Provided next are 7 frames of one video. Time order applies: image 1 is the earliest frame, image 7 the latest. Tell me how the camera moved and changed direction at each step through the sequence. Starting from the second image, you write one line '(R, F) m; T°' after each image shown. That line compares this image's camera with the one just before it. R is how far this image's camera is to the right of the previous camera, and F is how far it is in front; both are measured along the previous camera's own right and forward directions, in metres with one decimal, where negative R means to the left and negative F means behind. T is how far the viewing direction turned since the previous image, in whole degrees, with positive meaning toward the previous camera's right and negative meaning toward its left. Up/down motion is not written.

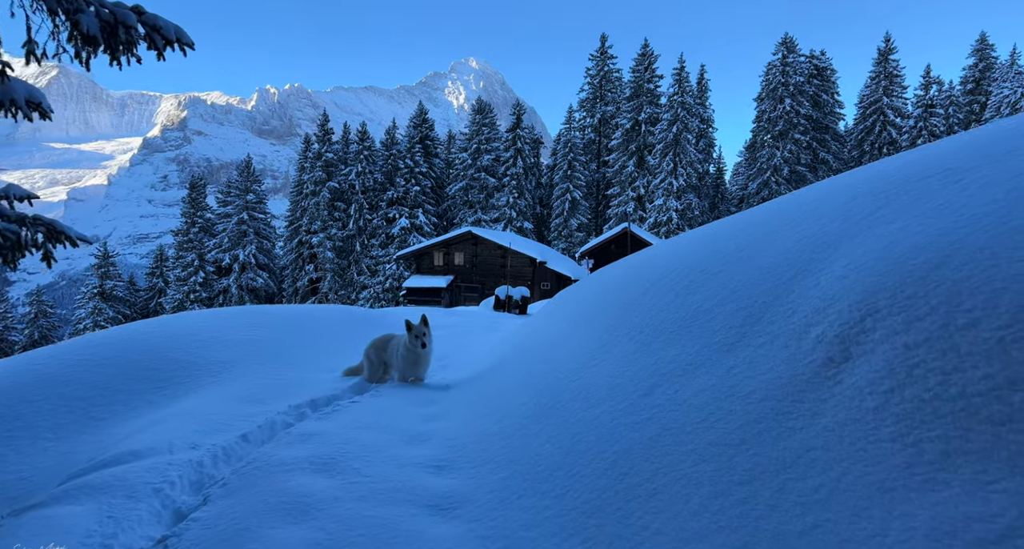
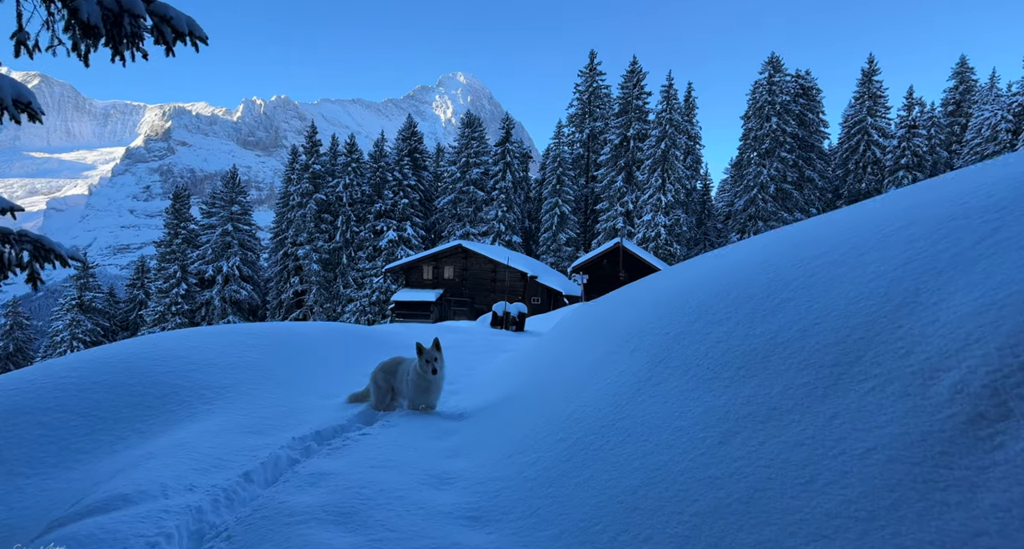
(-0.4, +0.5) m; +1°
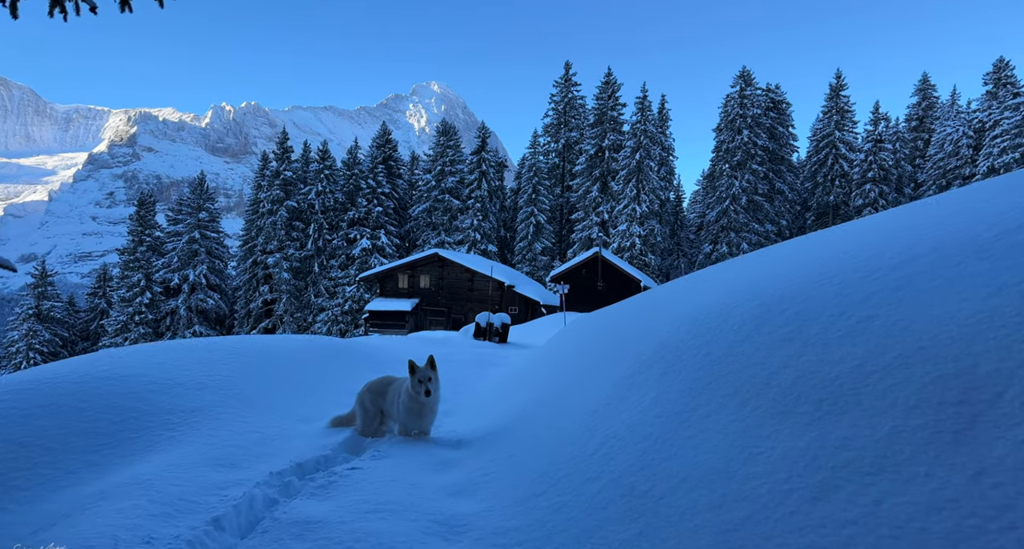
(-0.3, +0.7) m; +2°
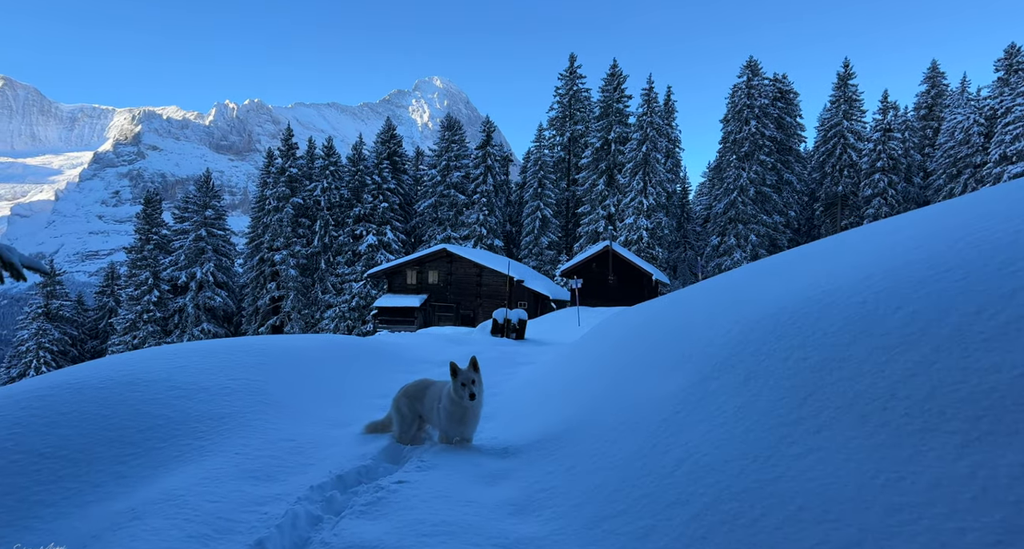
(-0.4, +0.4) m; 0°
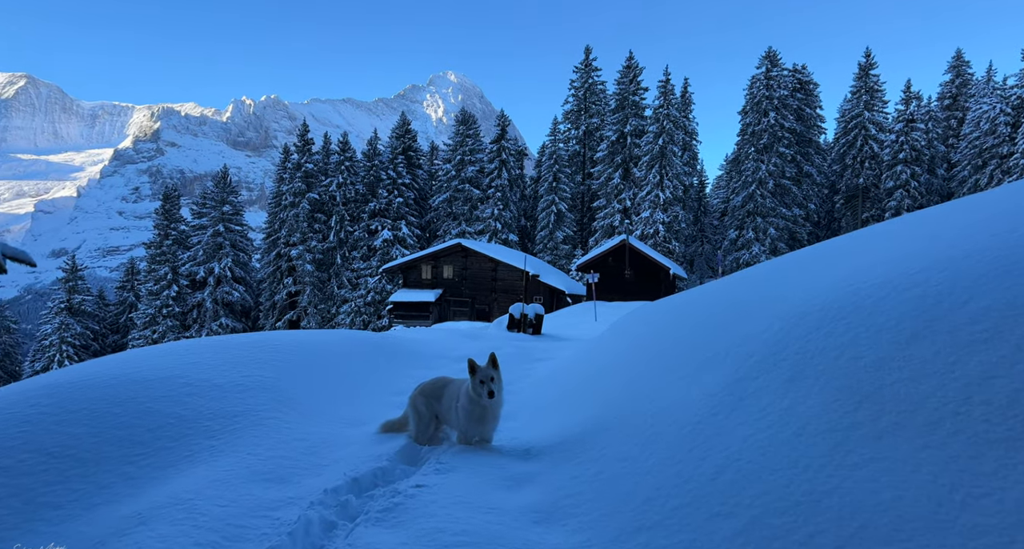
(-0.1, +0.3) m; -1°
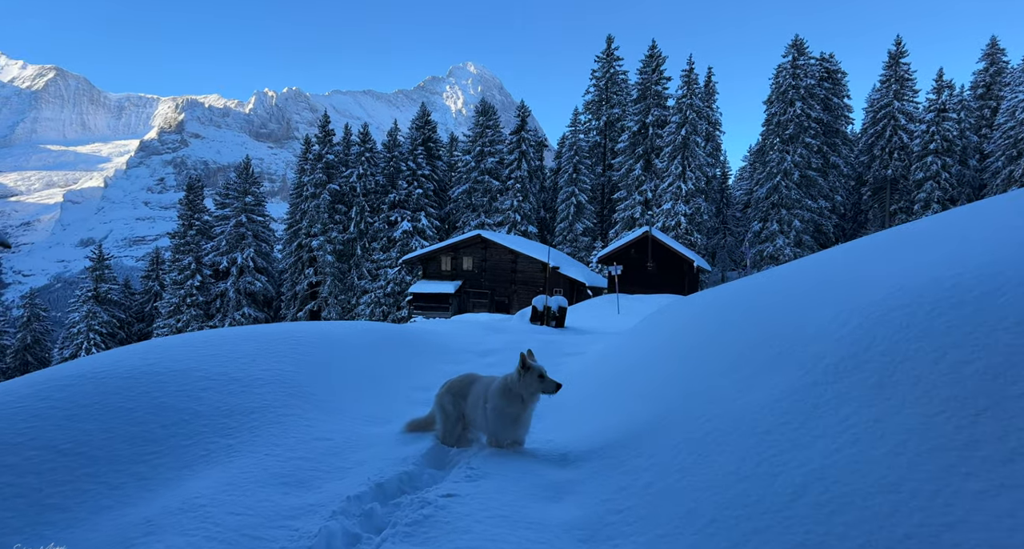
(-0.1, +0.4) m; -2°
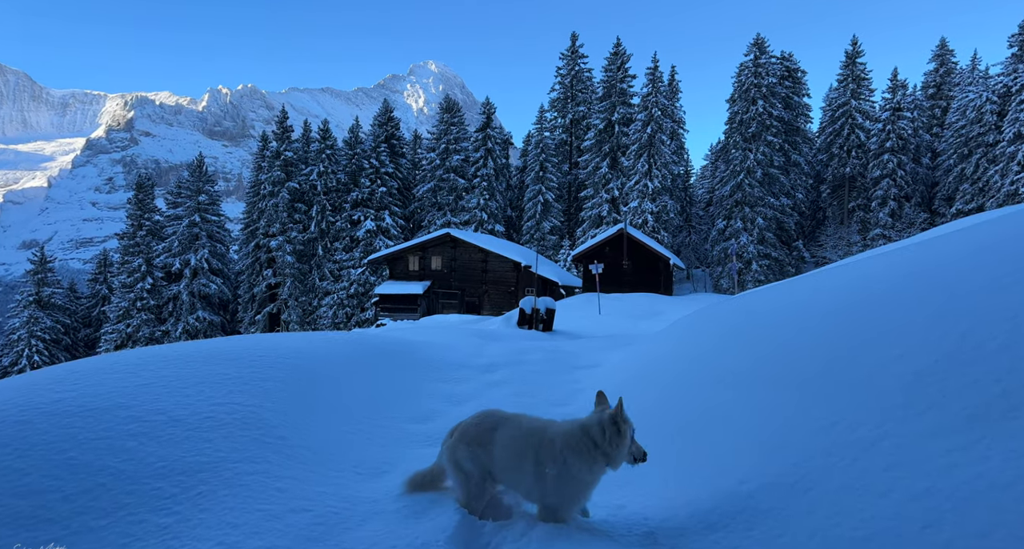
(-0.6, +1.6) m; +3°
